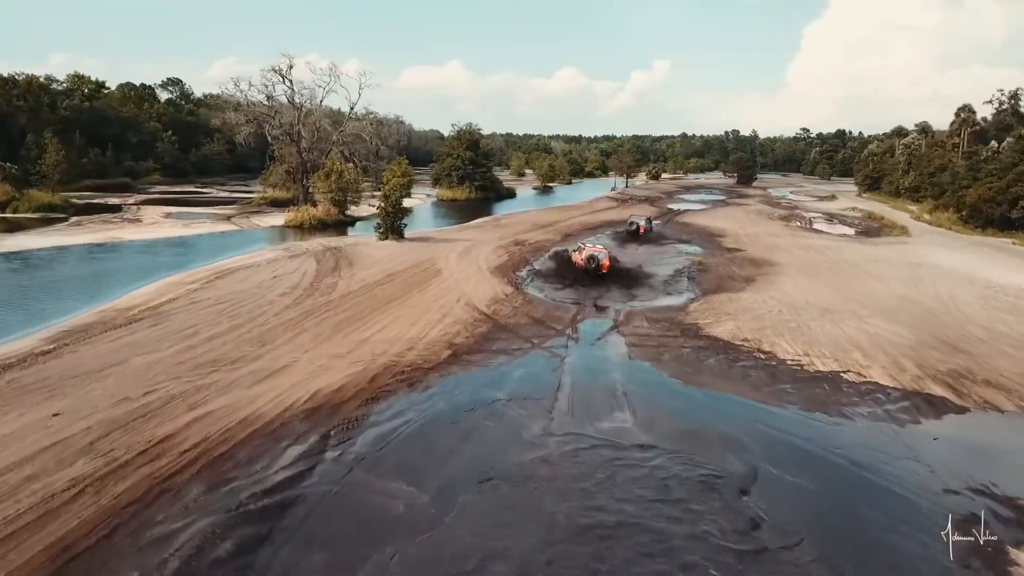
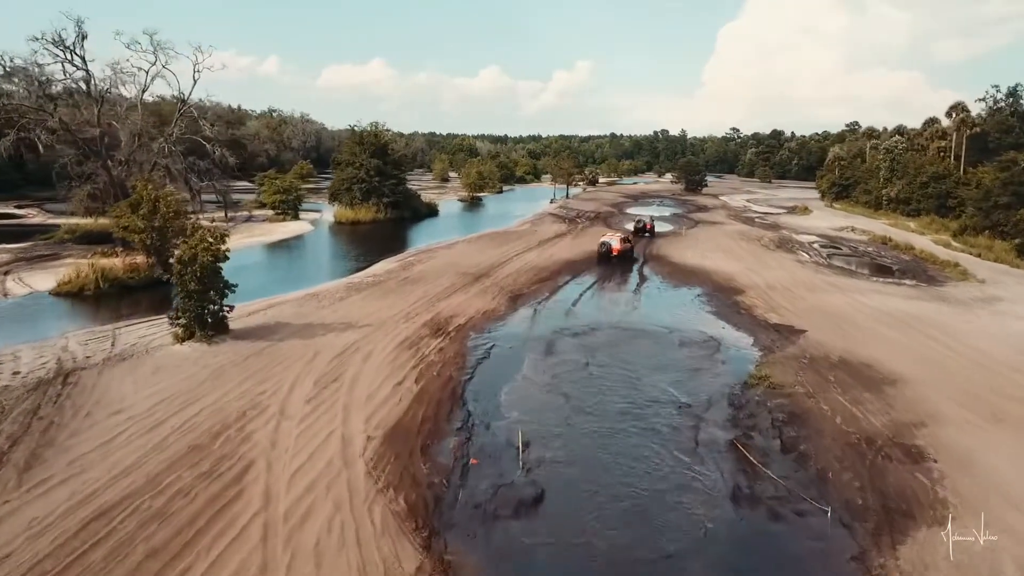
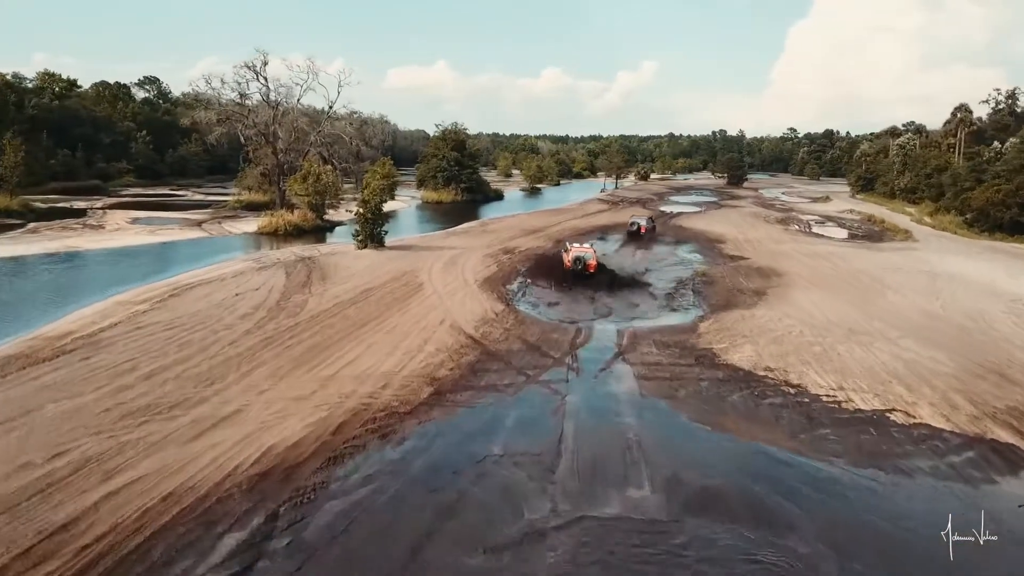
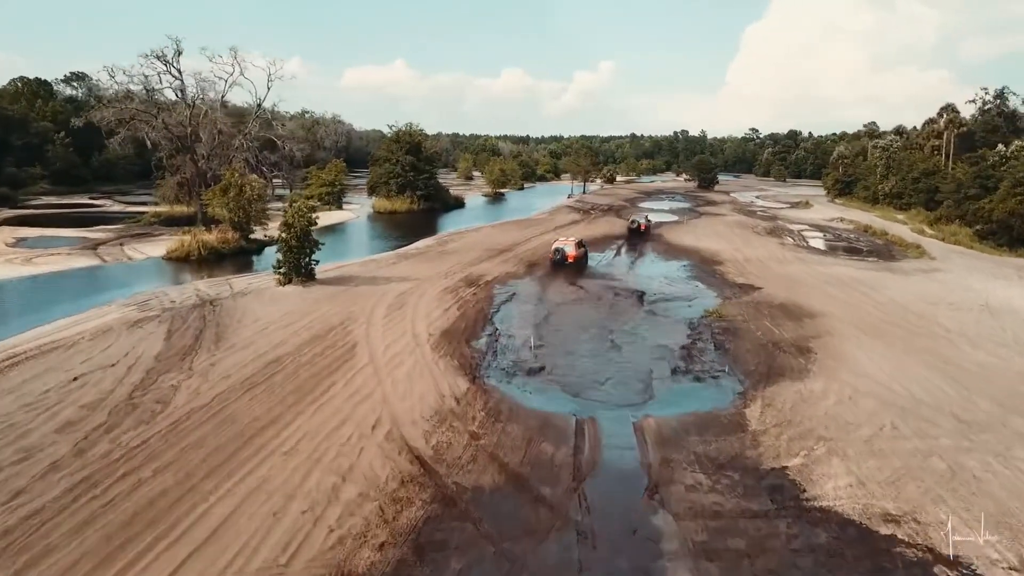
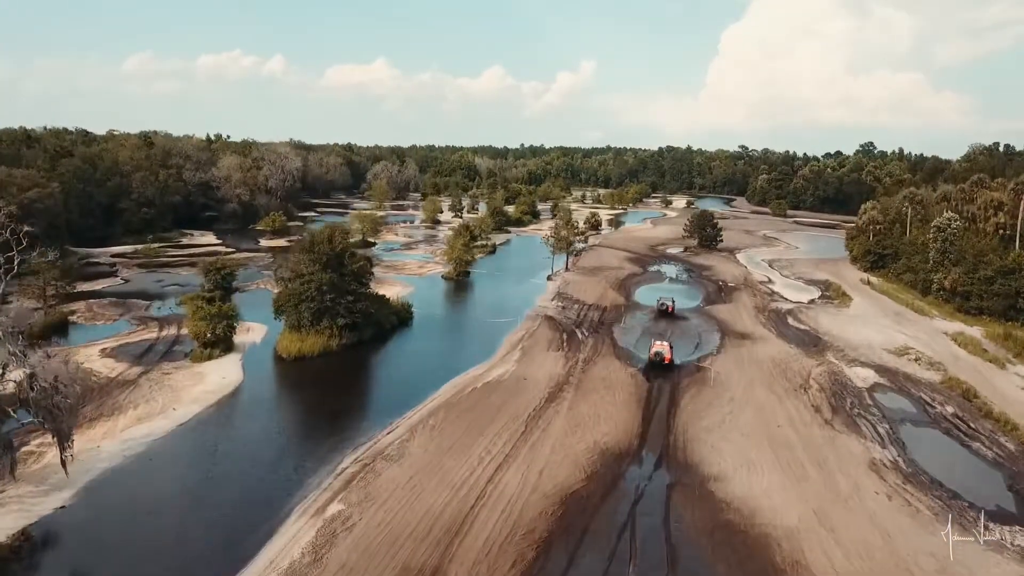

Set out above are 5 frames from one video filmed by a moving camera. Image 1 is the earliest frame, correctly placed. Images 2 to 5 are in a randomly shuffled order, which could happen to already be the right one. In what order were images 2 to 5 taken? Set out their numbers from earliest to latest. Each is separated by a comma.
3, 4, 2, 5
